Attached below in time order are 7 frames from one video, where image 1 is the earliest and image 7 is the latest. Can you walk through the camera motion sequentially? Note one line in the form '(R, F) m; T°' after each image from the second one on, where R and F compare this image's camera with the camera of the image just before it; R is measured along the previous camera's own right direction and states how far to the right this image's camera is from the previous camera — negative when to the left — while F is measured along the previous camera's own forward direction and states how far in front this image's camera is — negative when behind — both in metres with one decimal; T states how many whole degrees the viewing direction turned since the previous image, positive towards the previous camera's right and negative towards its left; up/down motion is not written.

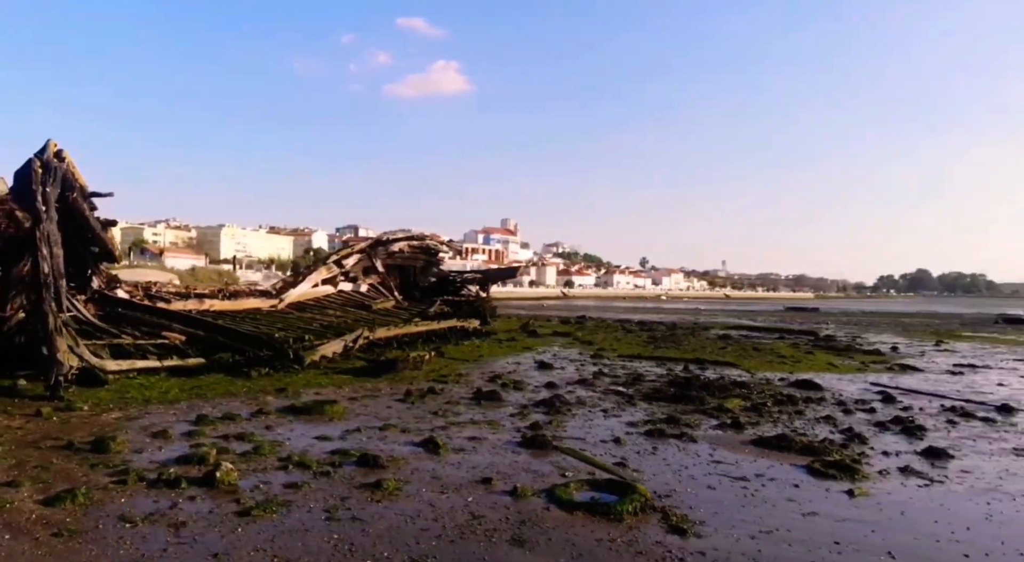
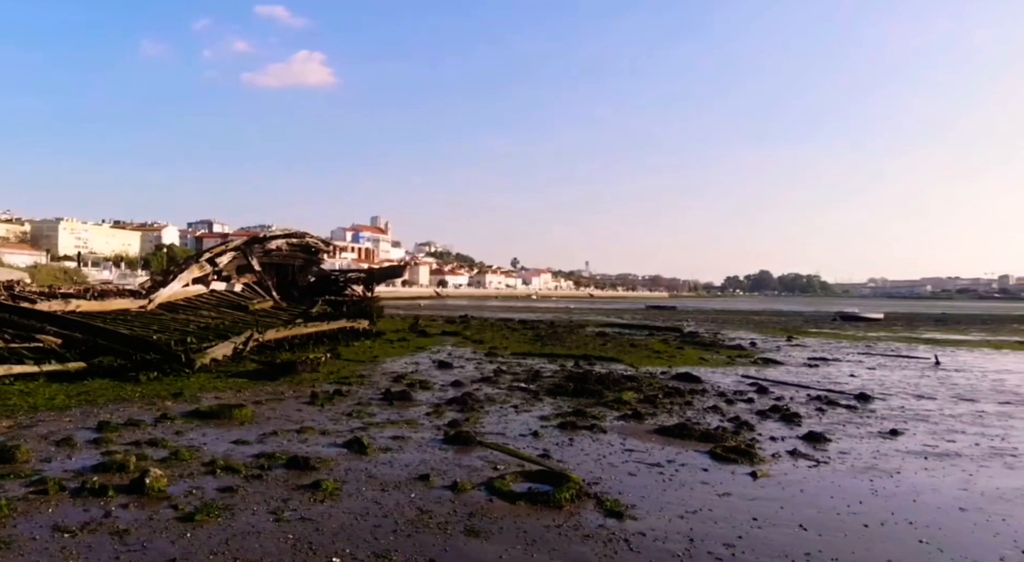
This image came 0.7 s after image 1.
(-0.6, -0.2) m; +10°
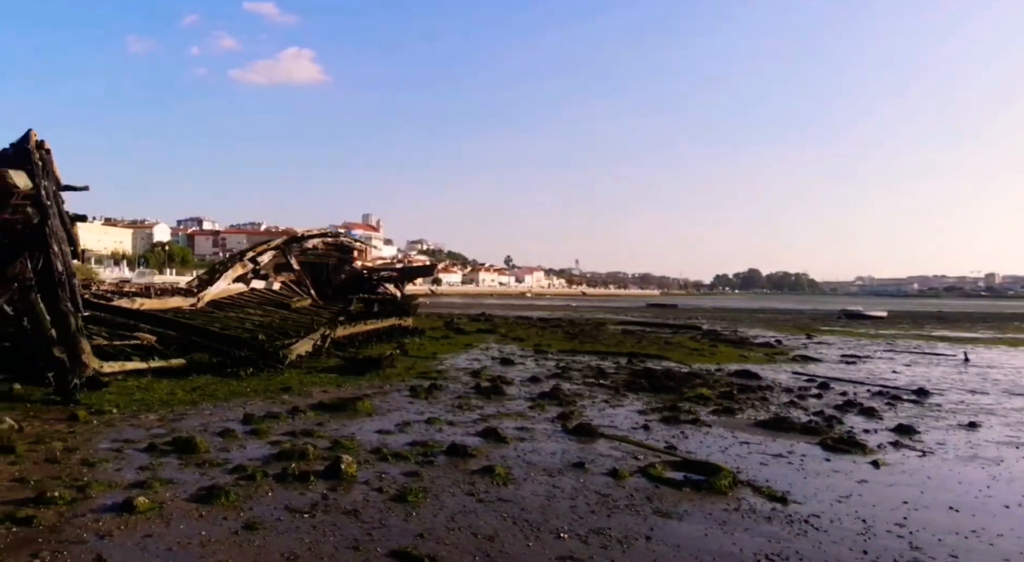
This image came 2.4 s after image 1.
(-1.5, -0.4) m; 0°
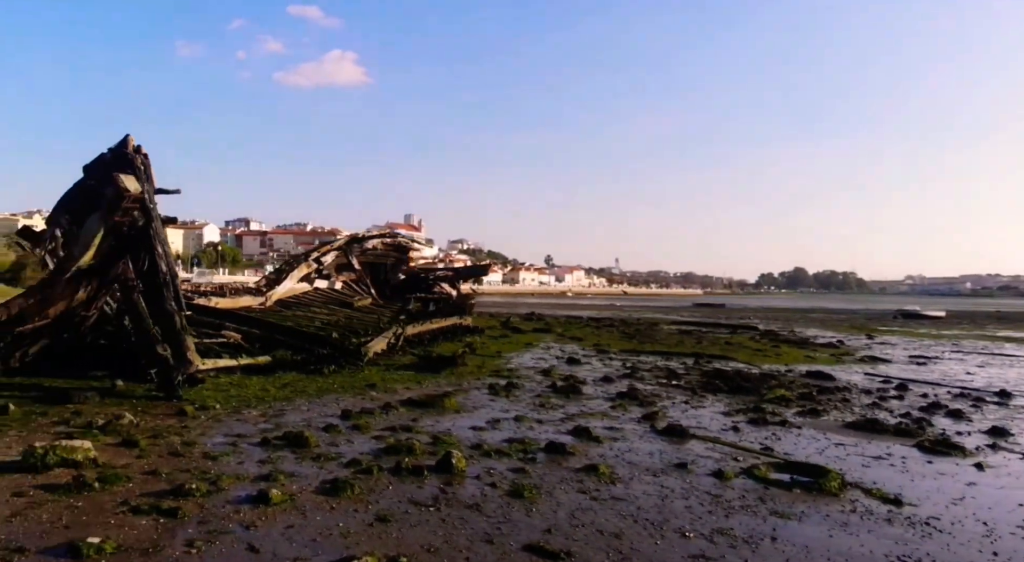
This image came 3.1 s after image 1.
(-0.6, -0.1) m; -4°
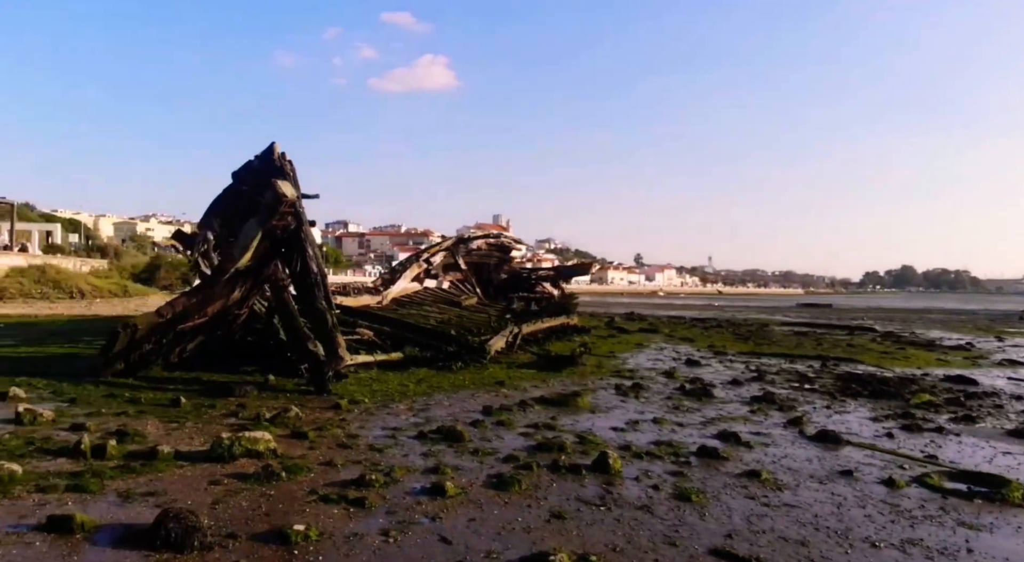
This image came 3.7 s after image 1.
(-0.6, 0.0) m; -7°
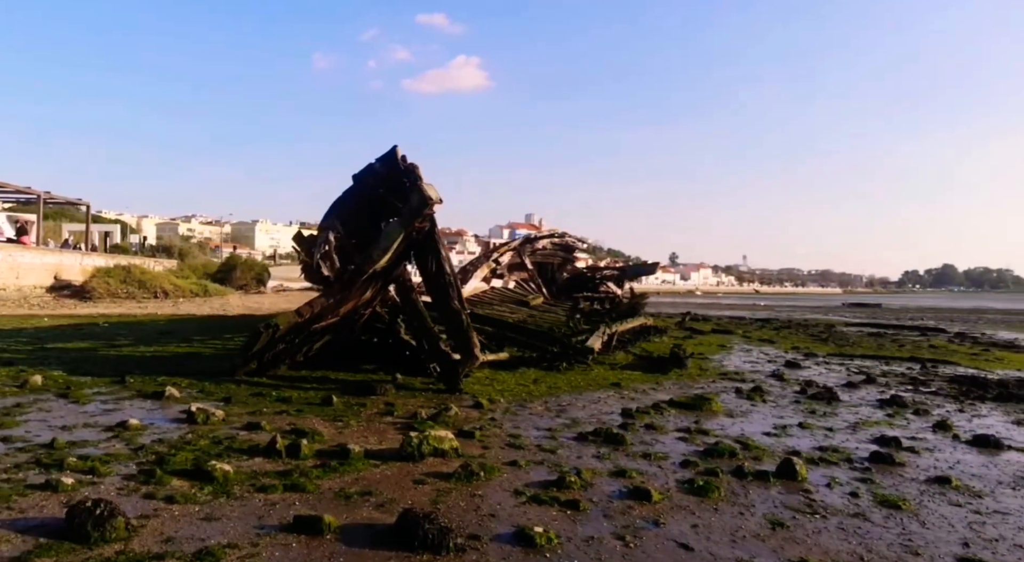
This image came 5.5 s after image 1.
(-1.3, 0.0) m; -3°
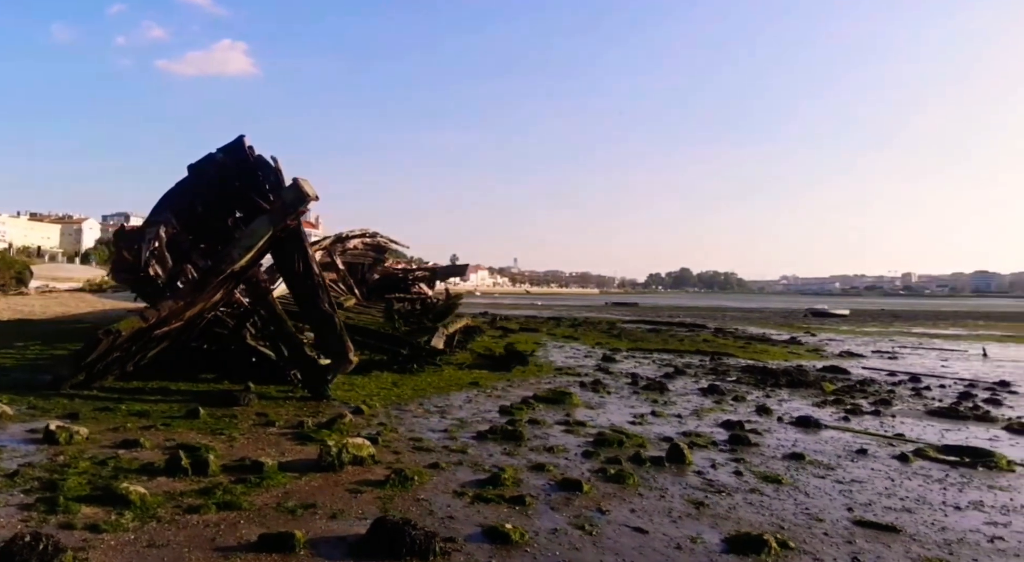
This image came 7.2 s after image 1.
(-1.2, +0.1) m; +17°
